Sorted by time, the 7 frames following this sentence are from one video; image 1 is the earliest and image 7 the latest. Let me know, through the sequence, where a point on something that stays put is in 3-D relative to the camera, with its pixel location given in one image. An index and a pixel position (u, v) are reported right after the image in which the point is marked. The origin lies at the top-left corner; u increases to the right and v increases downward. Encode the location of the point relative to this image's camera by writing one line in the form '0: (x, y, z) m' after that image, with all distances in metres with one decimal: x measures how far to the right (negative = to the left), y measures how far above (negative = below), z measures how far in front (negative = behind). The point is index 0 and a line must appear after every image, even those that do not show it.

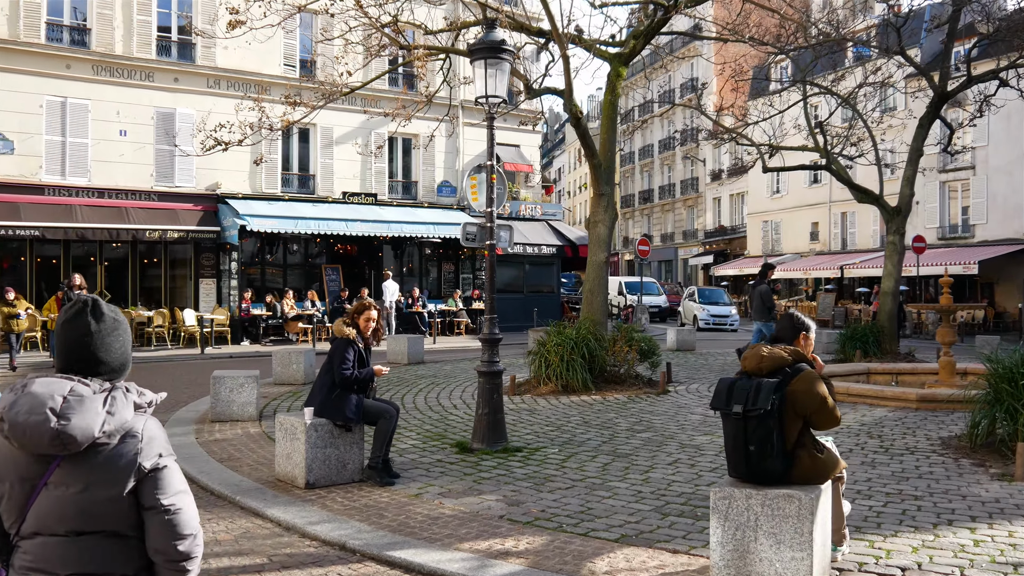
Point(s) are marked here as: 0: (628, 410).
0: (+1.2, -1.2, +9.6) m
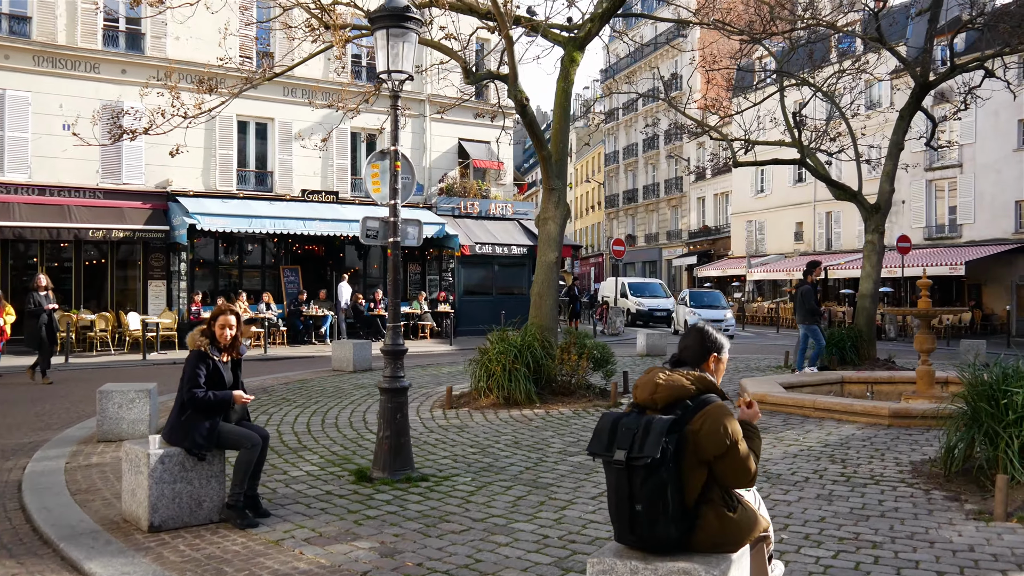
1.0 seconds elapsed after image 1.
0: (+0.5, -1.2, +8.6) m
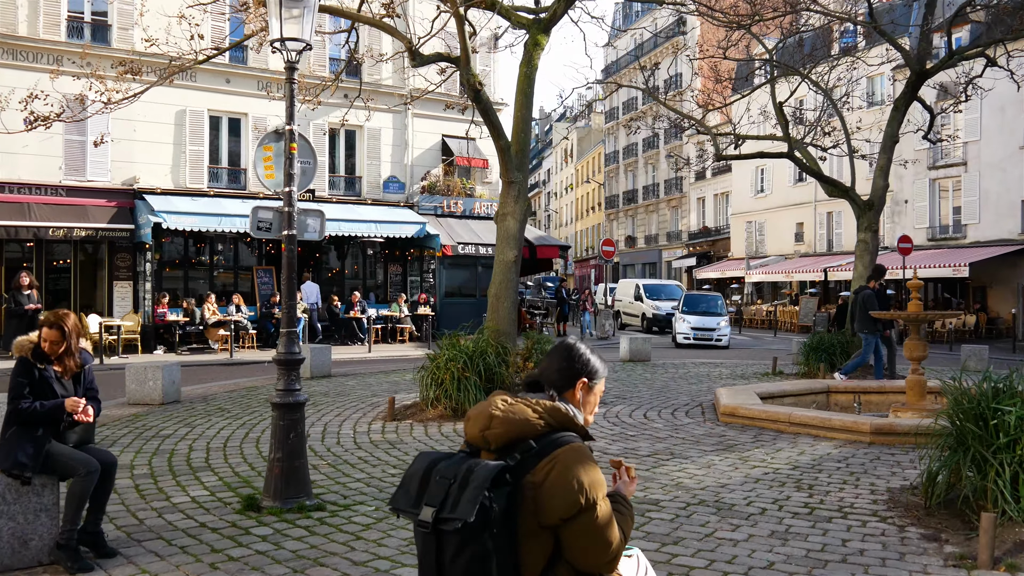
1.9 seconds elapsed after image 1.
0: (0.0, -1.3, +7.7) m
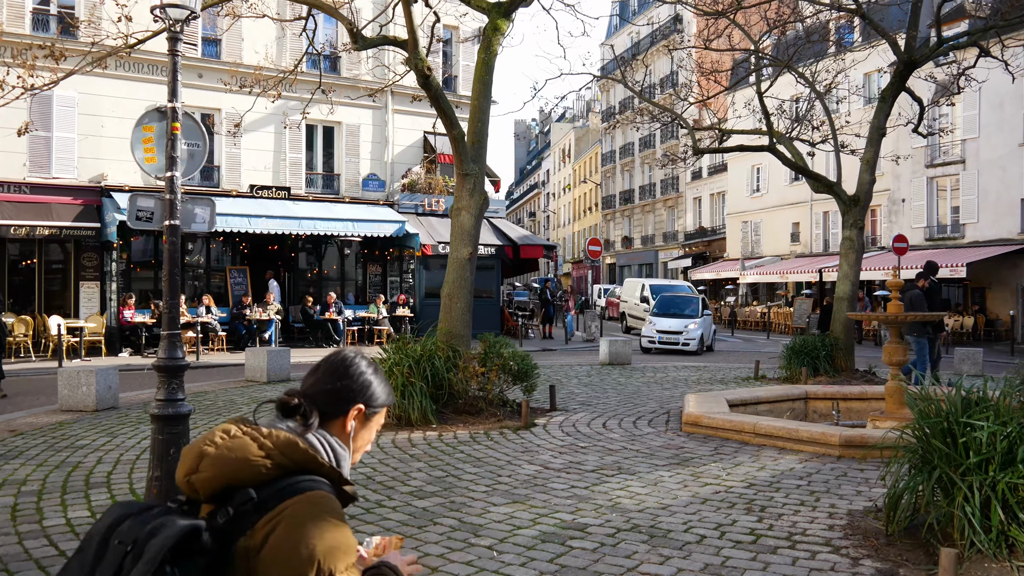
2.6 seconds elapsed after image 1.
0: (-0.4, -1.2, +7.1) m
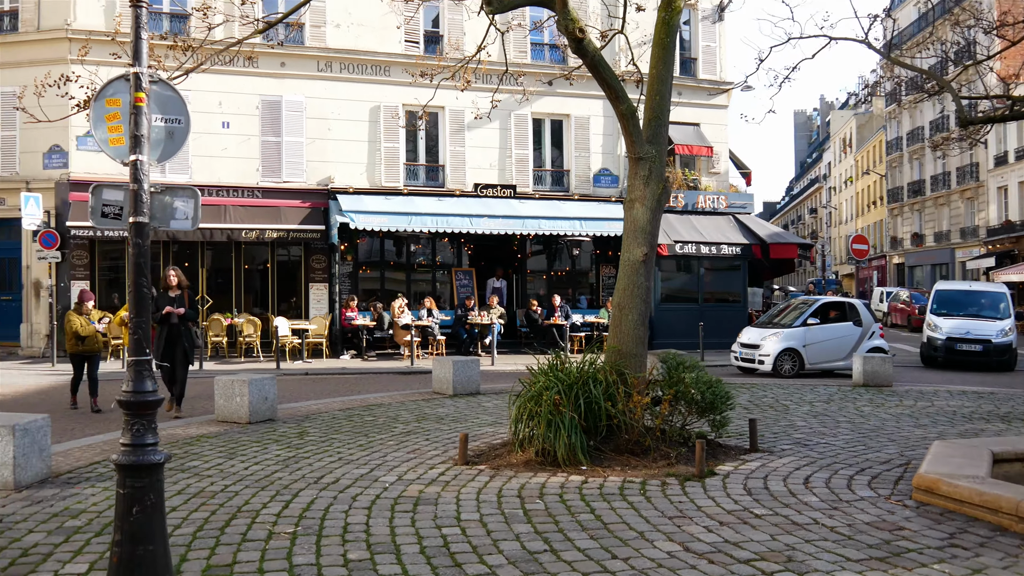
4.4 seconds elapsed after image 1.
0: (+0.4, -1.3, +5.4) m
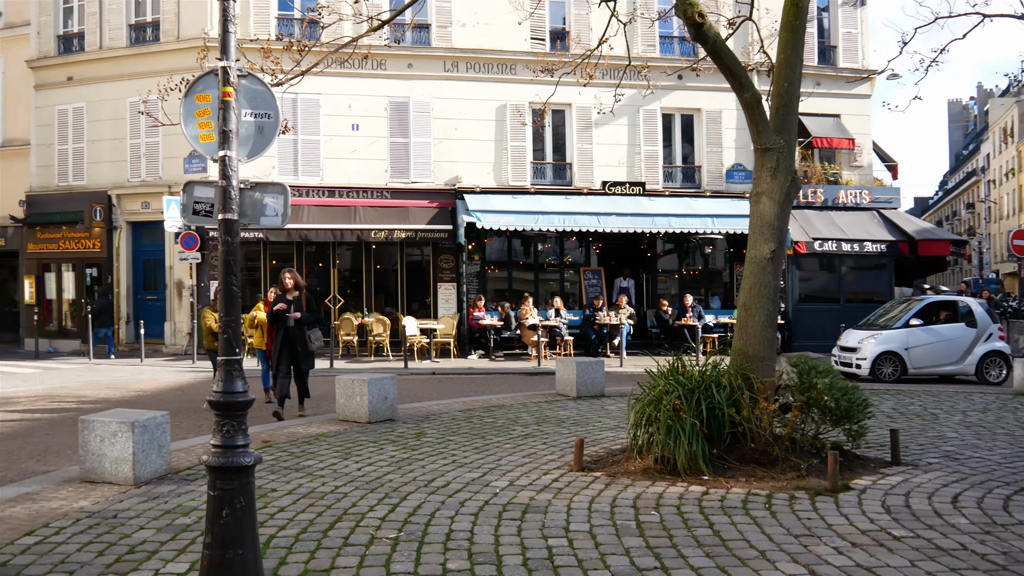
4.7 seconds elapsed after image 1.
0: (+1.0, -1.3, +5.1) m
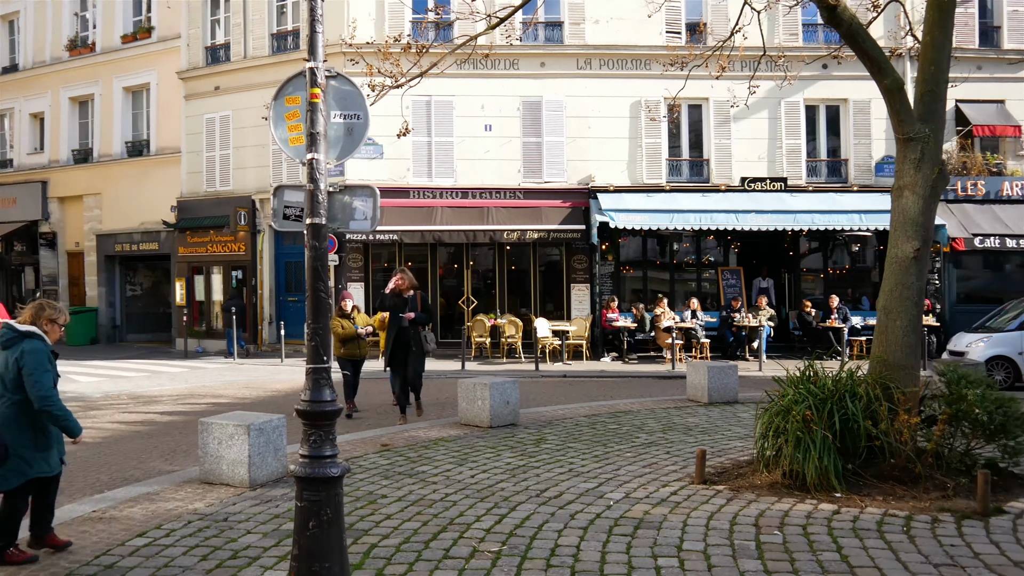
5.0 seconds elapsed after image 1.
0: (+1.5, -1.3, +4.7) m
